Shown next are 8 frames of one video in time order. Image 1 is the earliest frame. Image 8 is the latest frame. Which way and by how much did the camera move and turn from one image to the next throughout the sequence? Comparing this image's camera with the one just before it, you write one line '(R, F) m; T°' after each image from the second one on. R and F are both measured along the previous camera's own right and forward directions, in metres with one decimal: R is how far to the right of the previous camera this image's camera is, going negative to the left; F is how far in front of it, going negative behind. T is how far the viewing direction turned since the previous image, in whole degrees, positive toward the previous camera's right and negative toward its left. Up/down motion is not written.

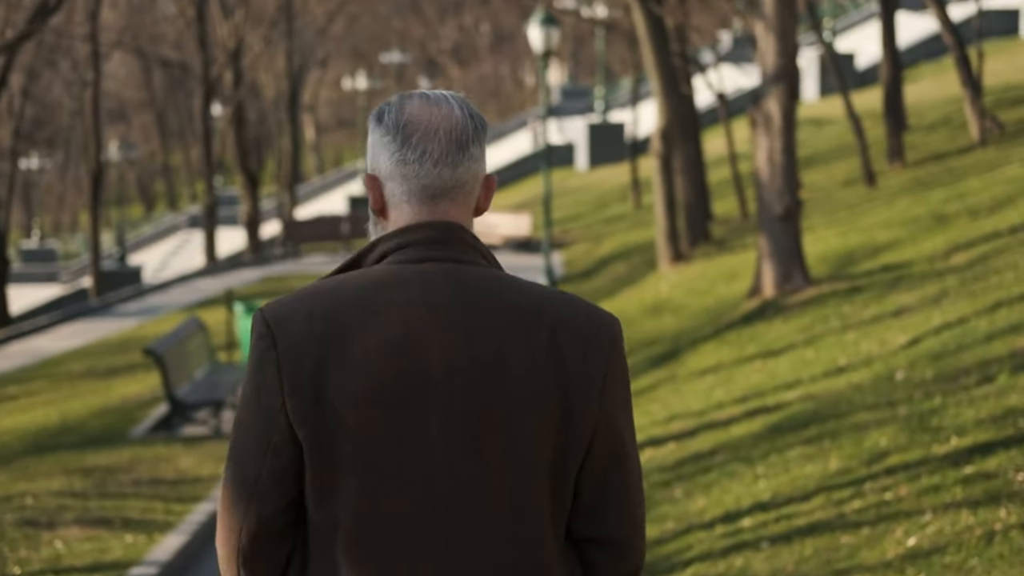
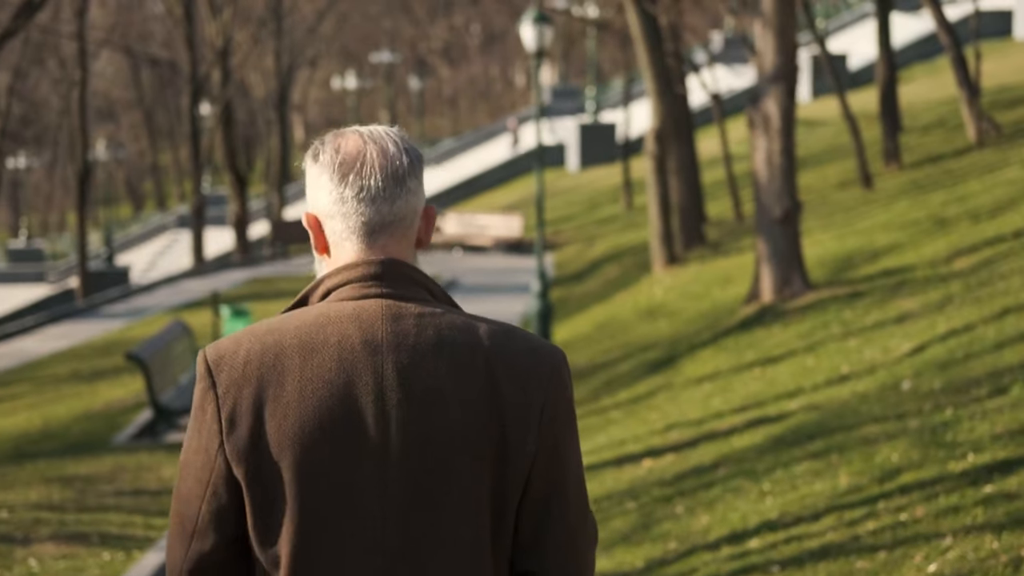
(0.0, +0.4) m; 0°
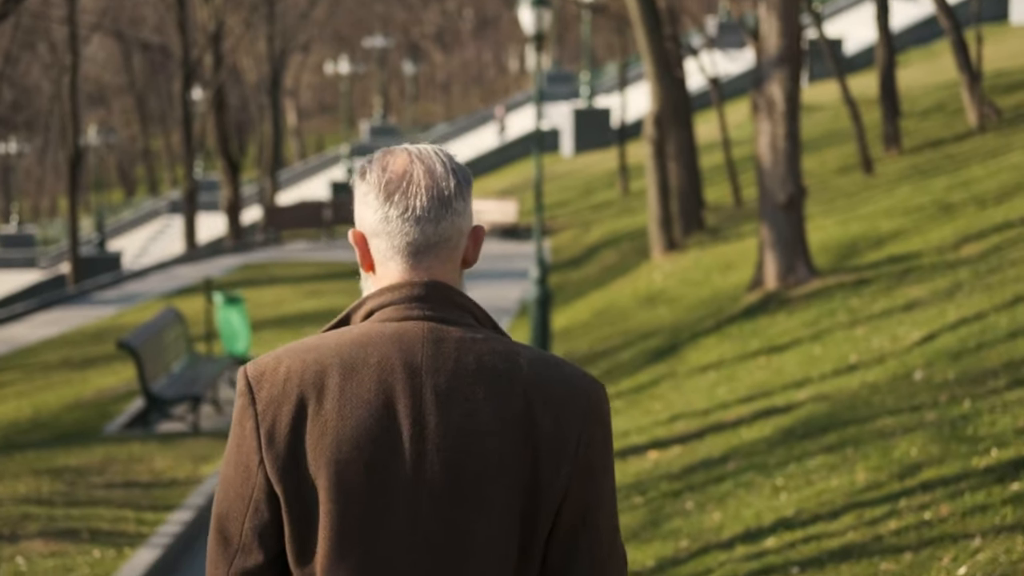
(-0.1, +0.3) m; 0°
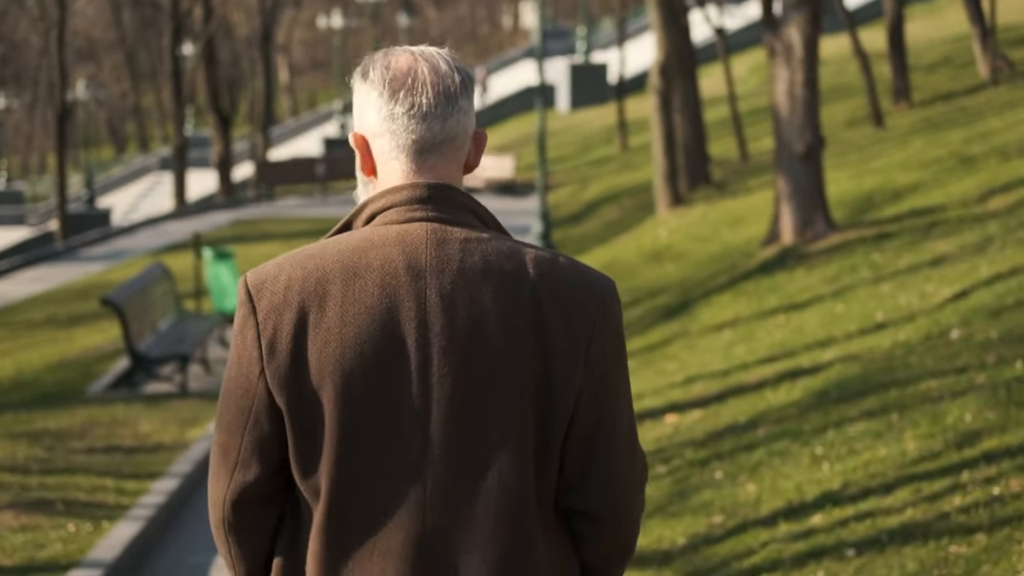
(-0.1, +0.7) m; 0°
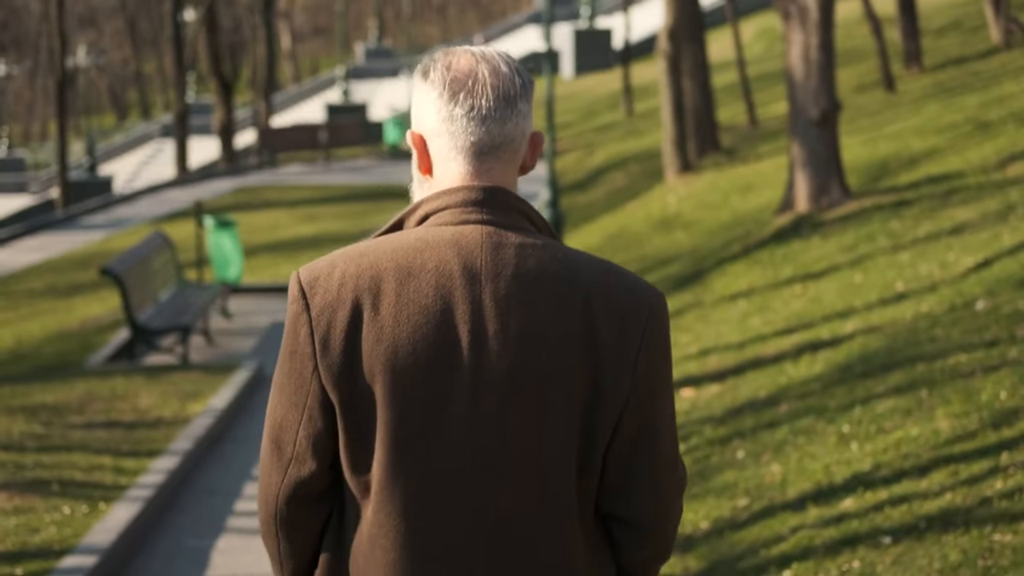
(0.0, +0.3) m; 0°
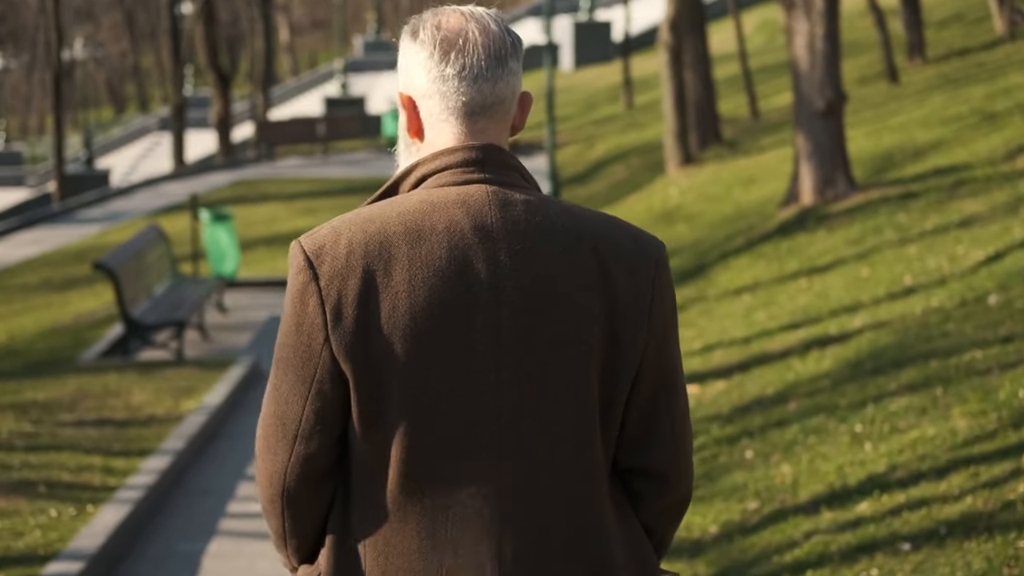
(0.0, +0.2) m; 0°
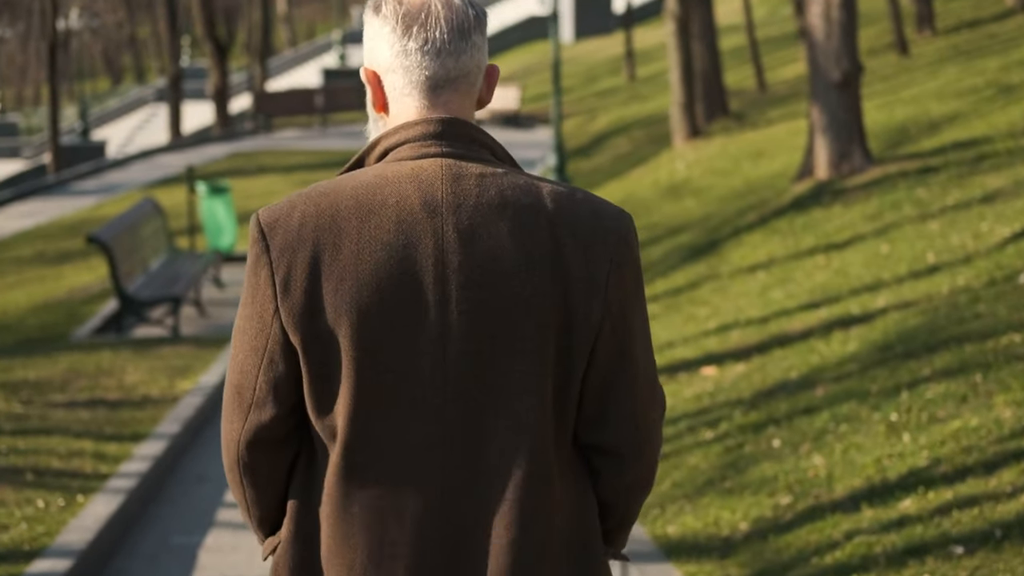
(-0.1, +0.4) m; 0°
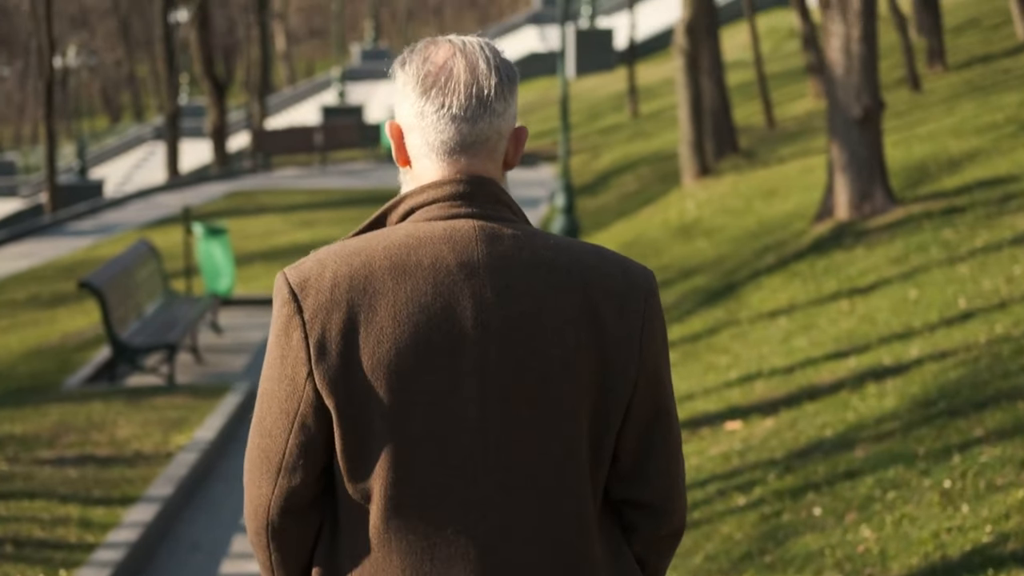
(-0.1, +0.5) m; 0°
